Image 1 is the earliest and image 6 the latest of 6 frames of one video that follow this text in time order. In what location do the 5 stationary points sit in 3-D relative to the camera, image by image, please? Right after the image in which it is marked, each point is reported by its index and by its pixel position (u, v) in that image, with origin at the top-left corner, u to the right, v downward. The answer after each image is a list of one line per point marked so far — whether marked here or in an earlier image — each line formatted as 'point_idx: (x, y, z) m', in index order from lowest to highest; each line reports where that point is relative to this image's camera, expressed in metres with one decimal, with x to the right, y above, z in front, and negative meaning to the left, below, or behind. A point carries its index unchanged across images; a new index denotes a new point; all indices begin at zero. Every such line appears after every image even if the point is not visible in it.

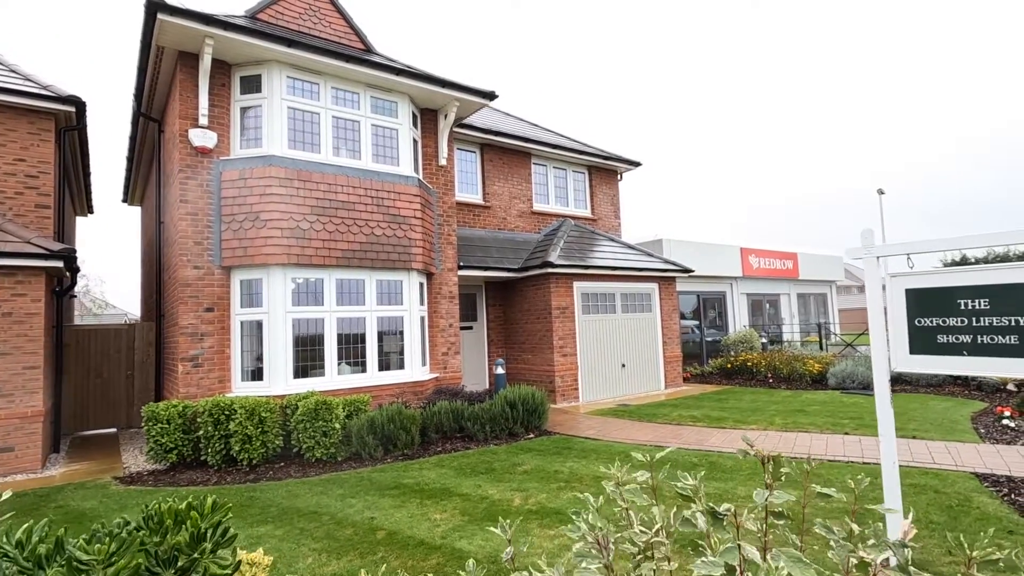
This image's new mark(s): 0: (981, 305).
0: (+2.8, -0.1, +3.1) m
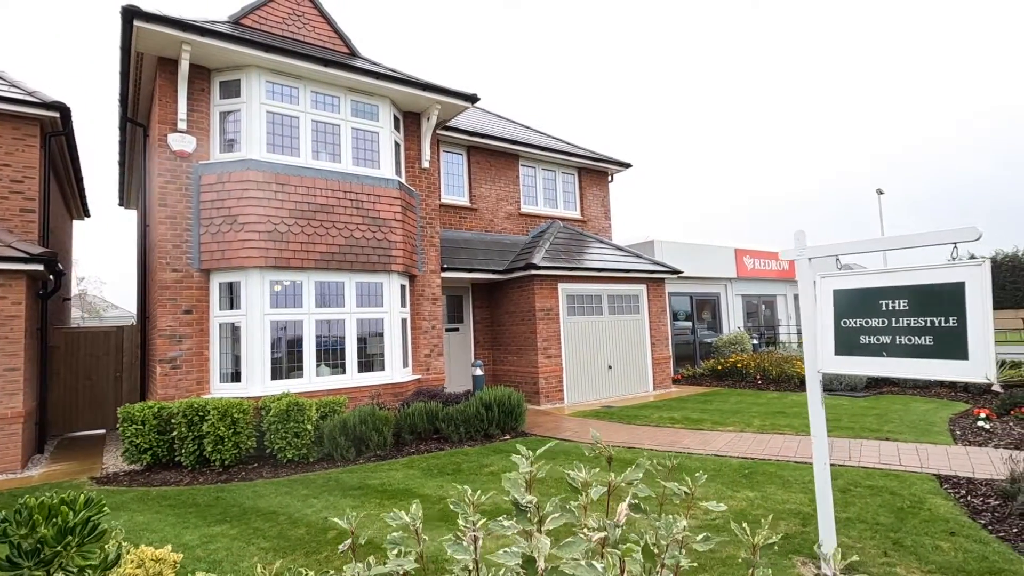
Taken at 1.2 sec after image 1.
0: (+2.3, -0.1, +3.1) m
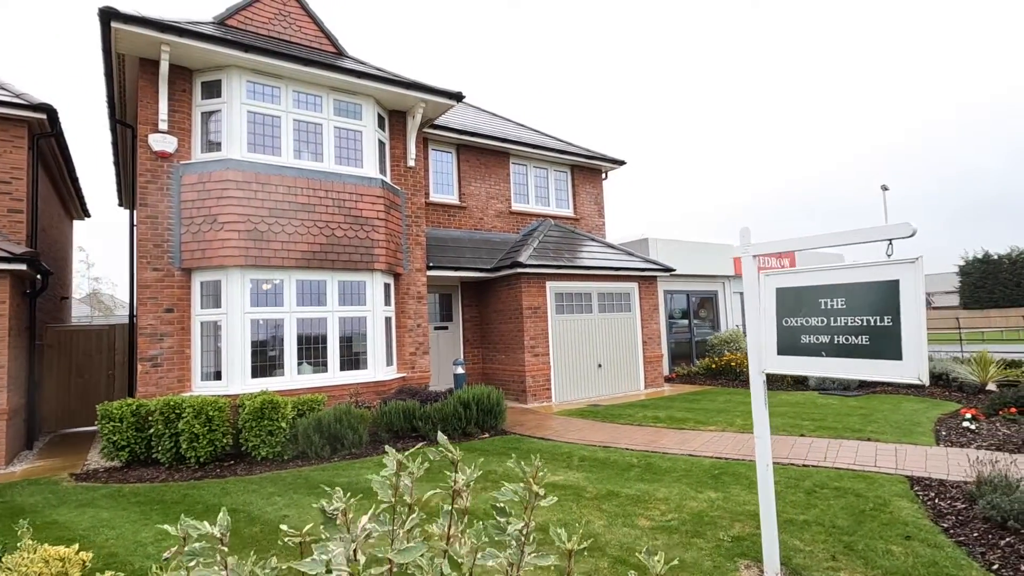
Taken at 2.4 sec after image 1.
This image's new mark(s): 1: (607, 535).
0: (+1.9, -0.1, +3.0) m
1: (+0.7, -2.0, +4.1) m
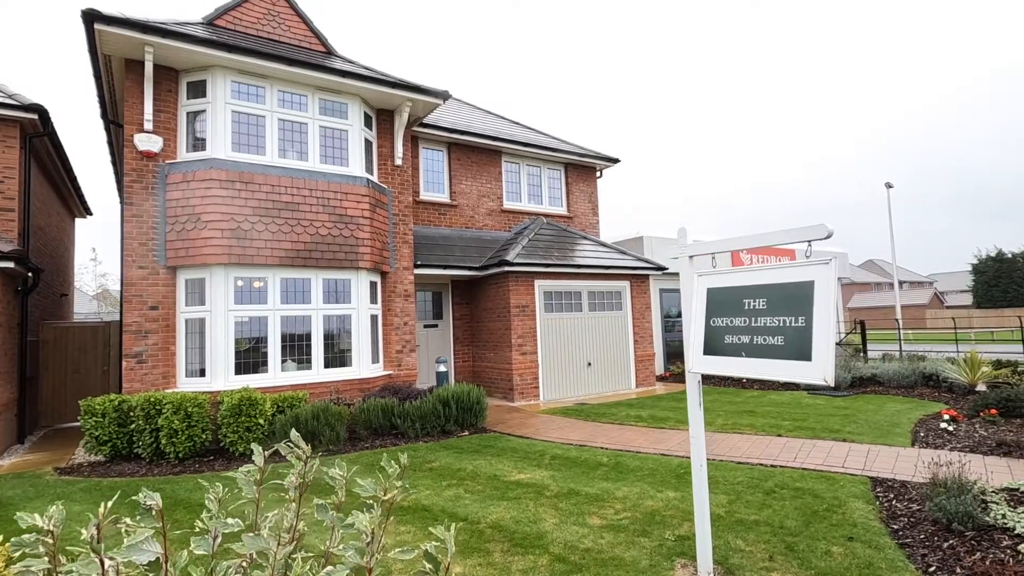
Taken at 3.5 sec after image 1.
0: (+1.4, -0.1, +3.0) m
1: (+0.3, -2.0, +4.1) m
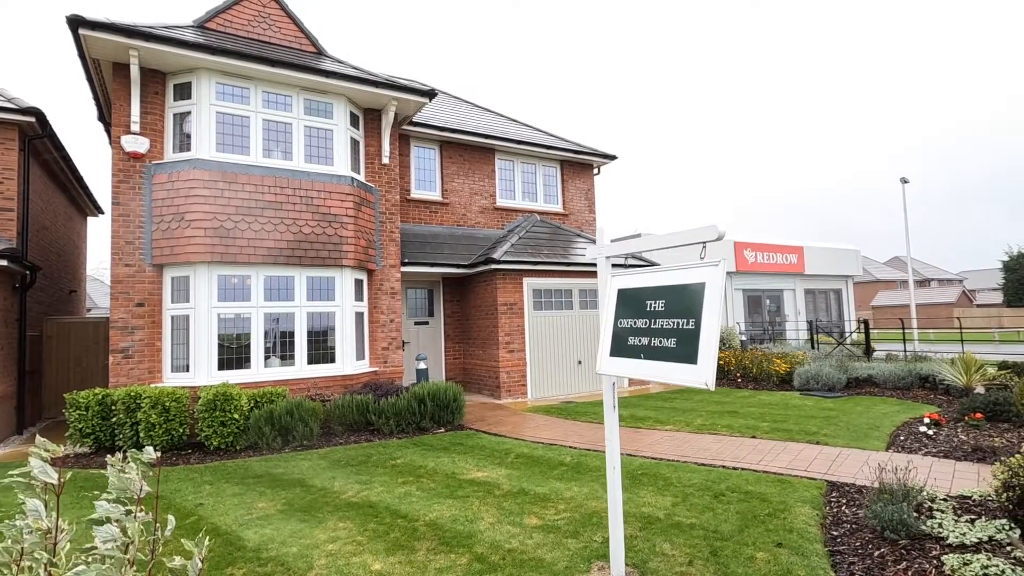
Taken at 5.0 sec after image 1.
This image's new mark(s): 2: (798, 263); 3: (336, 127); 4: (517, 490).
0: (+0.9, -0.1, +3.0) m
1: (-0.2, -2.0, +4.2) m
2: (+10.9, +1.0, +19.9) m
3: (-3.4, +3.1, +9.9) m
4: (0.0, -2.0, +5.3) m
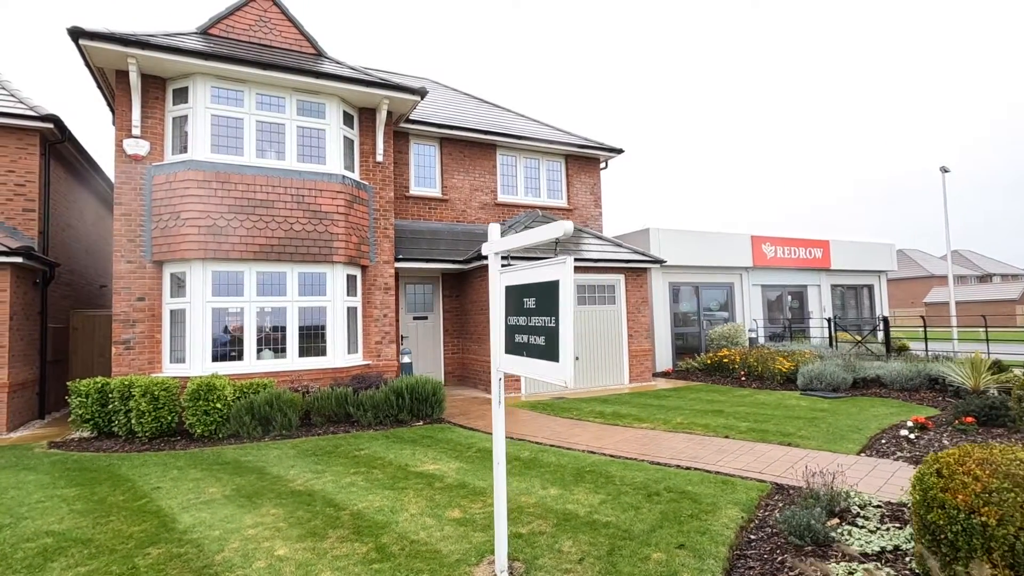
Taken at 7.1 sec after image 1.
0: (+0.1, -0.1, +3.0) m
1: (-0.9, -1.9, +4.2) m
2: (+11.4, +1.1, +19.0) m
3: (-3.6, +3.2, +10.1) m
4: (-0.6, -2.0, +5.3) m
